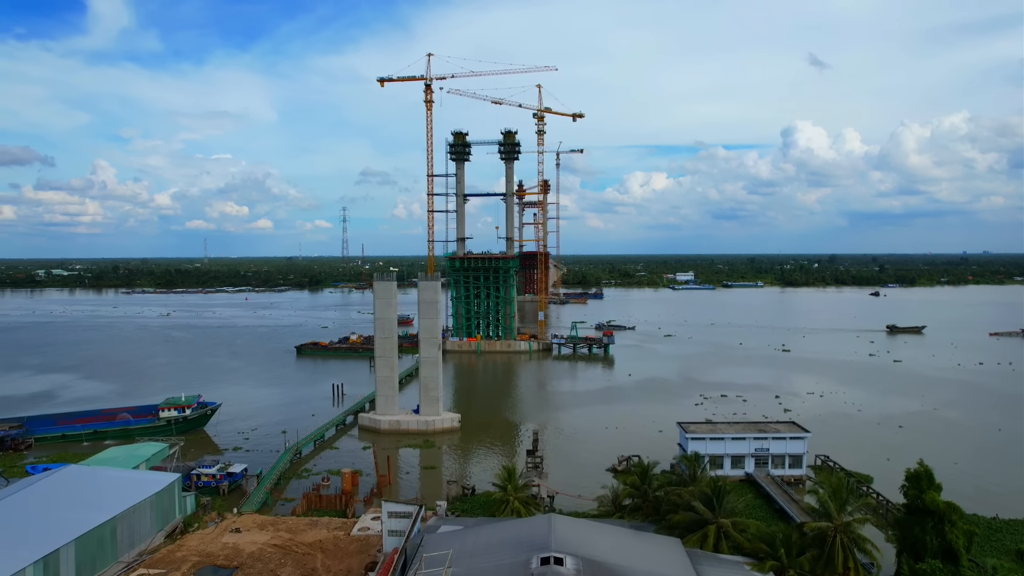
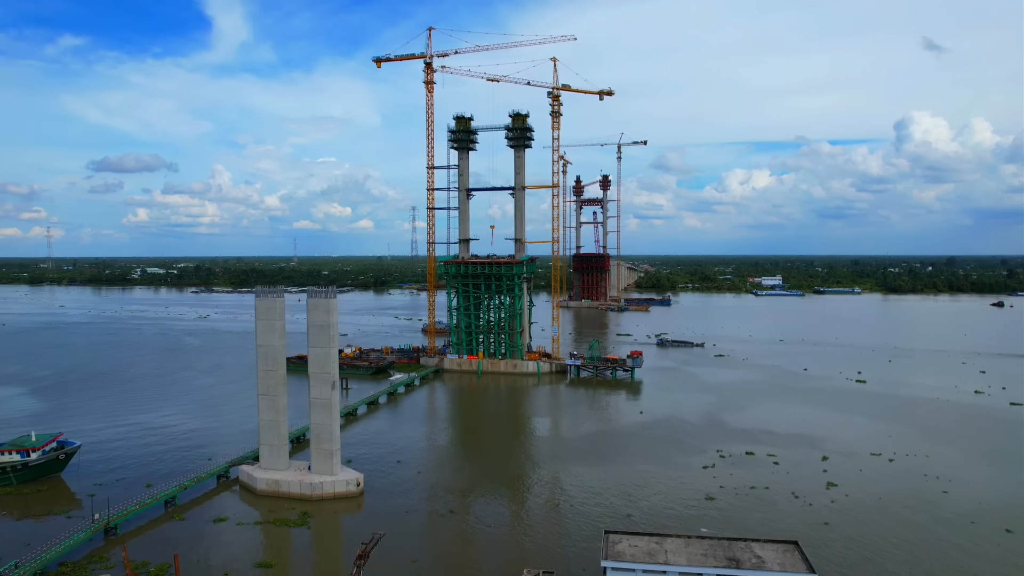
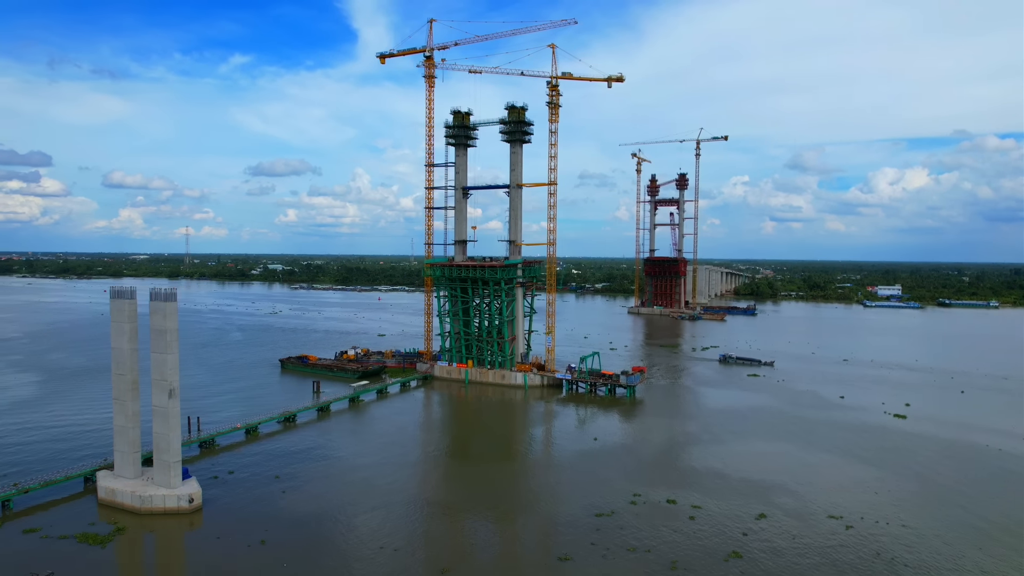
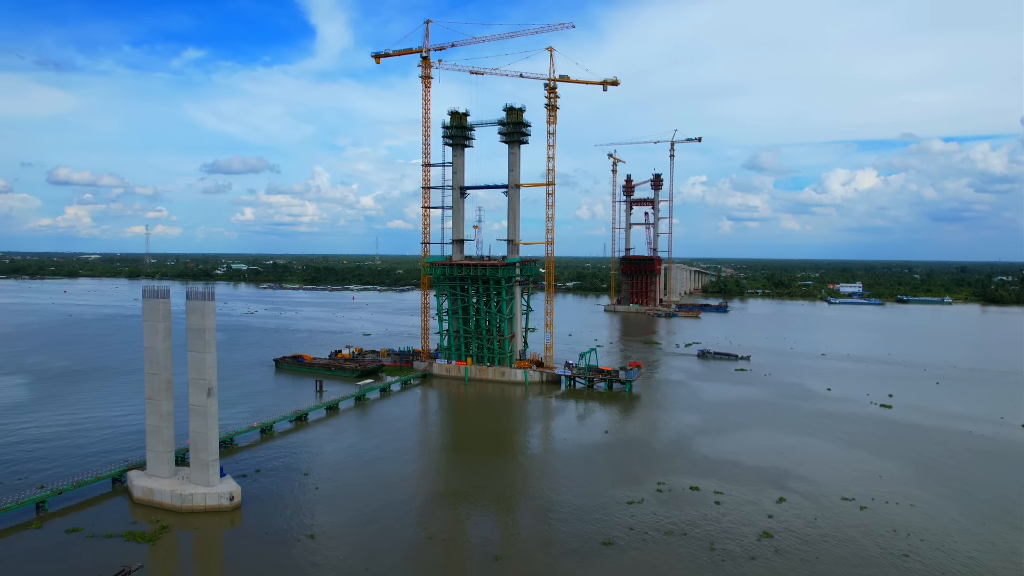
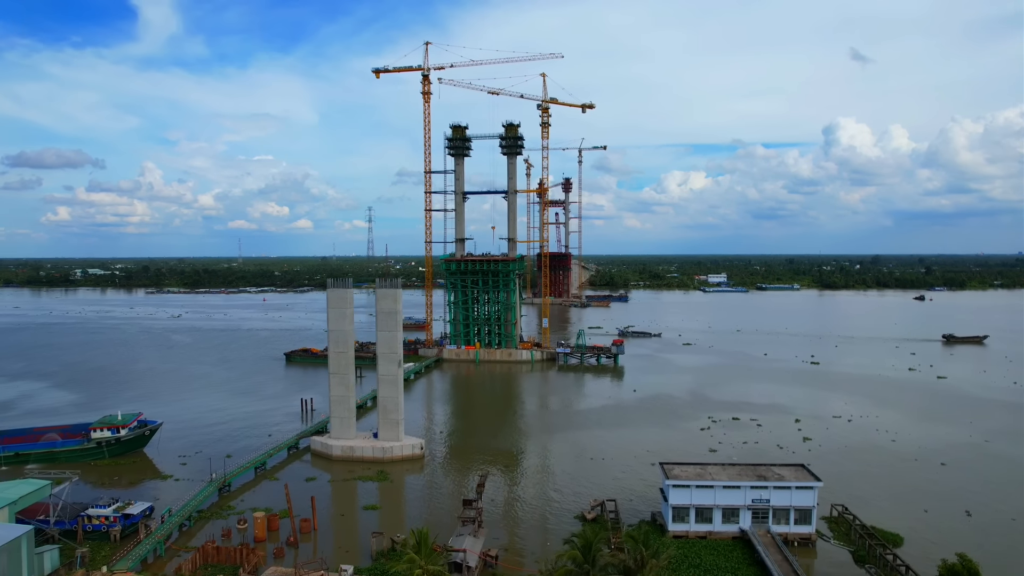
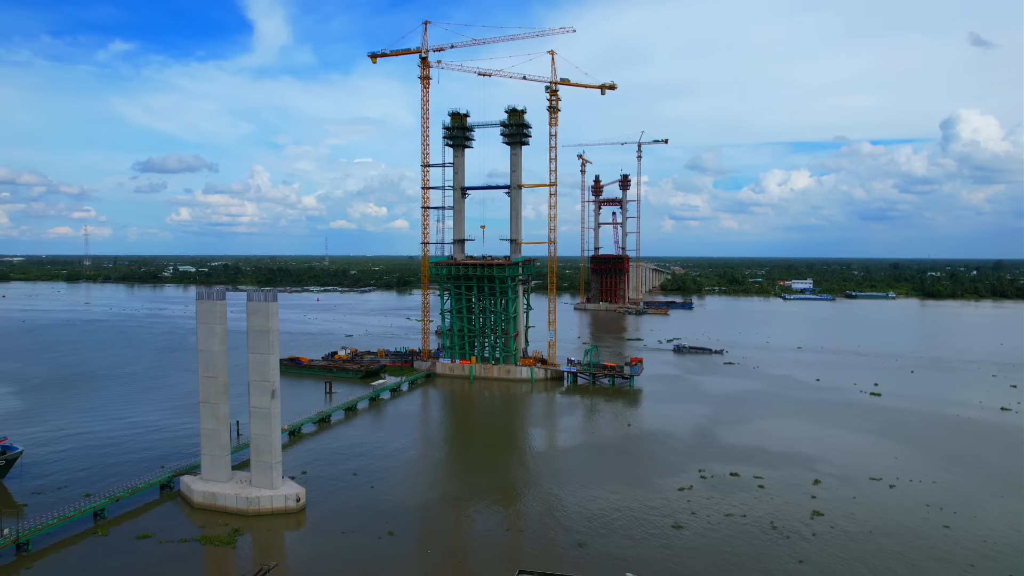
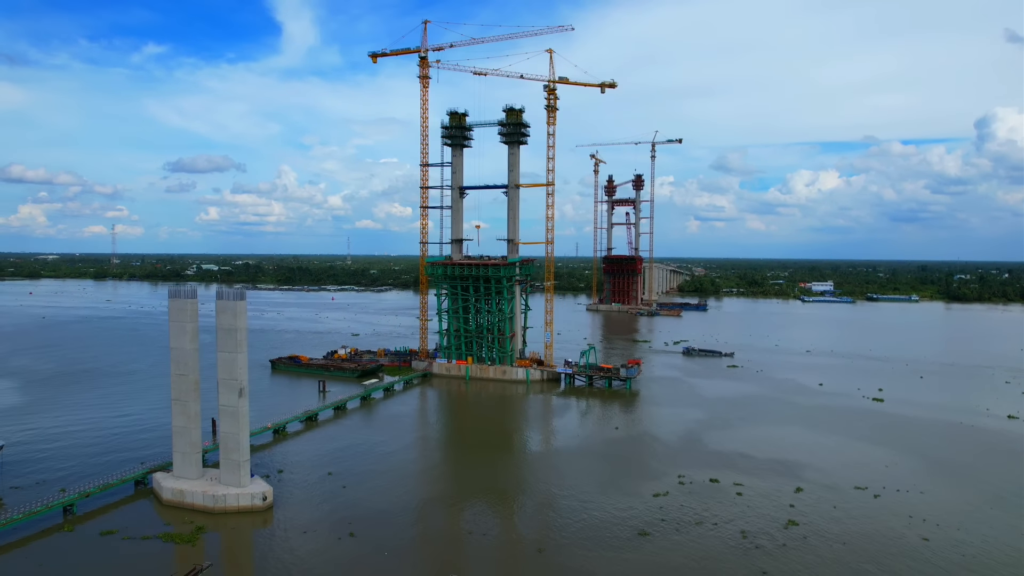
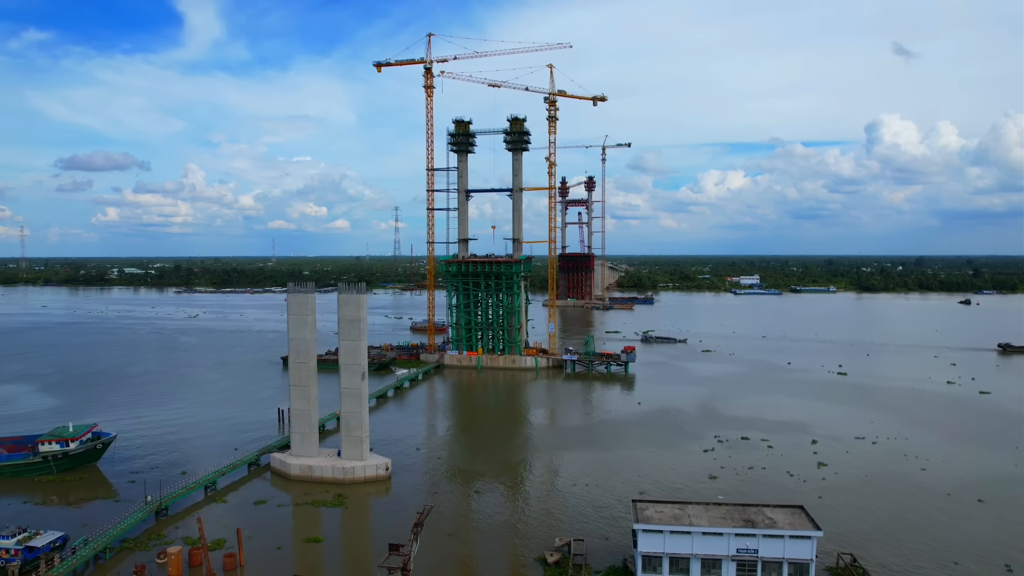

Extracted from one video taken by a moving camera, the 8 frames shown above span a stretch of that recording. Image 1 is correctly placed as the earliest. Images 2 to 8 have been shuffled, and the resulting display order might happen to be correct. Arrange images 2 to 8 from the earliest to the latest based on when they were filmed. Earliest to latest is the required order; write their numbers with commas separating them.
5, 8, 2, 6, 7, 4, 3
